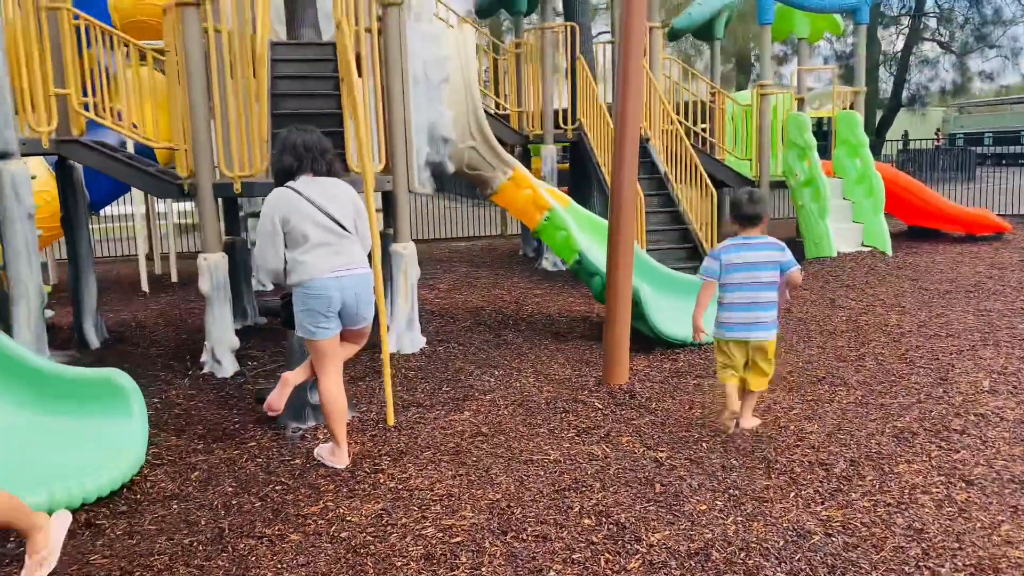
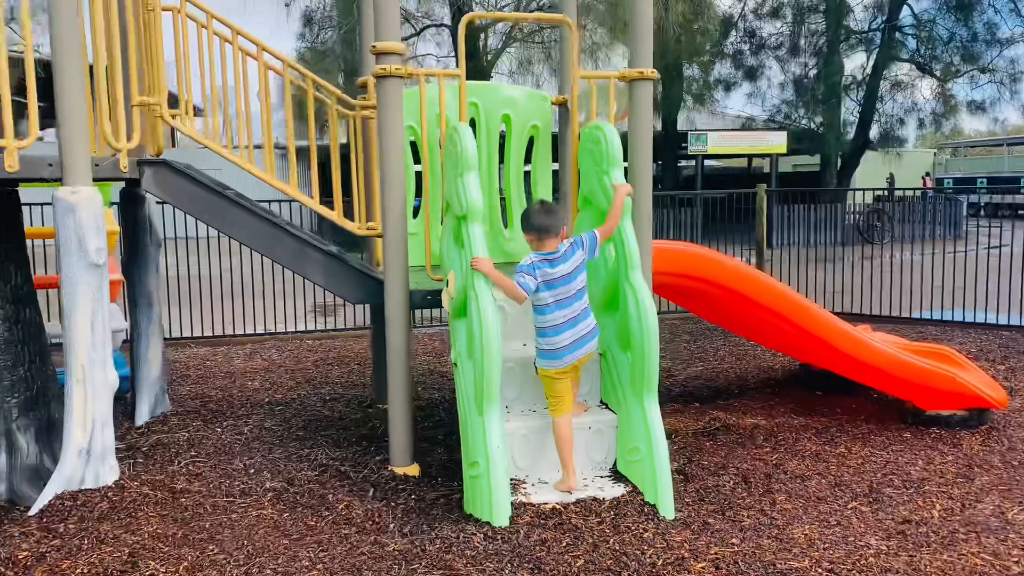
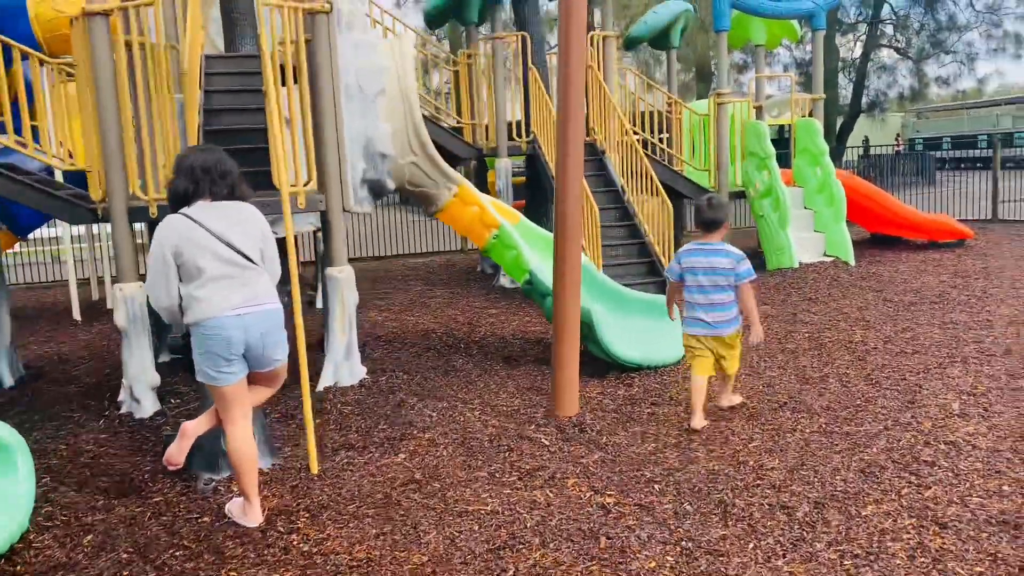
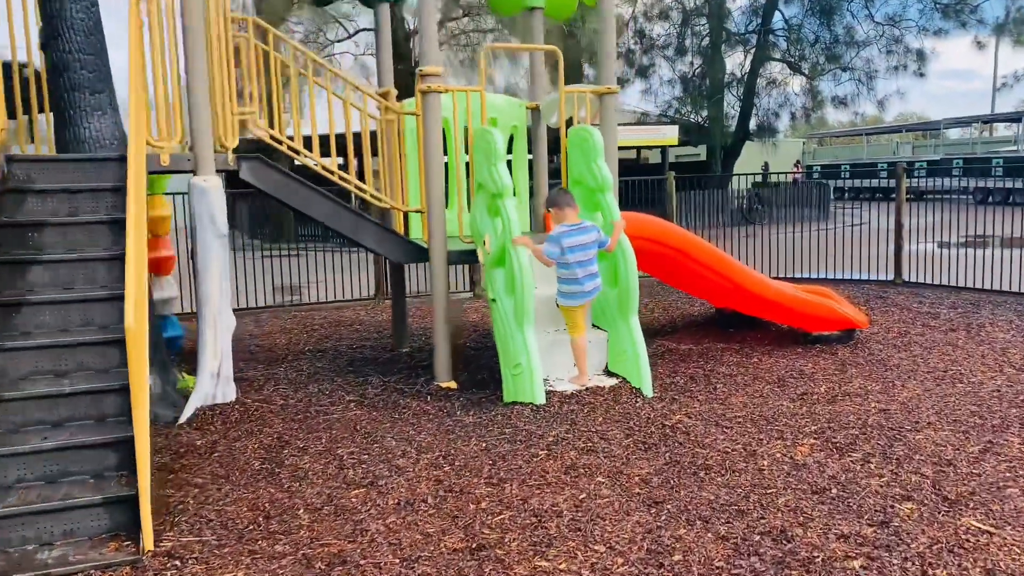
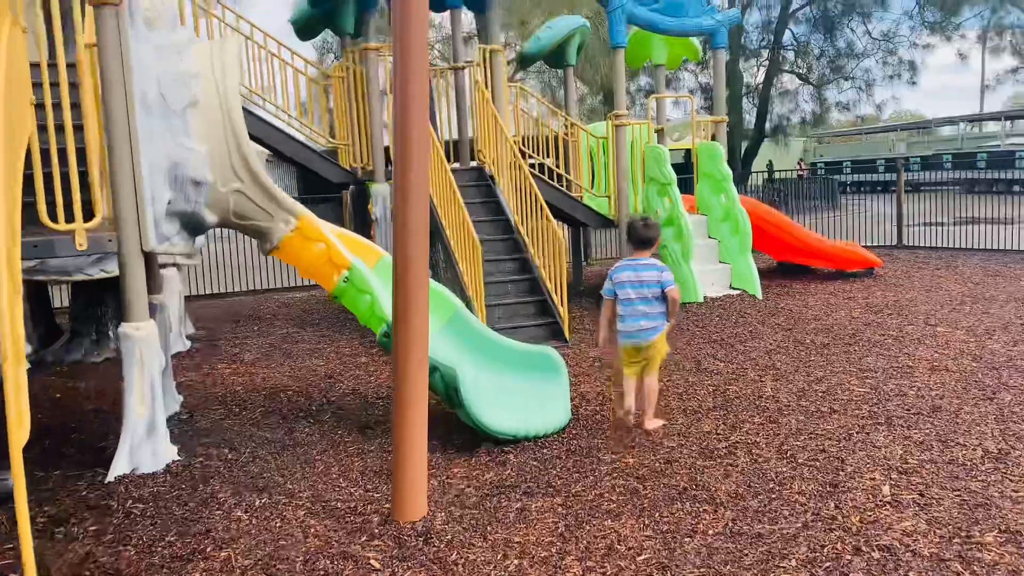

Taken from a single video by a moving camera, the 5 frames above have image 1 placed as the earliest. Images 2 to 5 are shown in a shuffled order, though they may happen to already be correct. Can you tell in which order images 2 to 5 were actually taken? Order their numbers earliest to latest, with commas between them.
3, 5, 4, 2
